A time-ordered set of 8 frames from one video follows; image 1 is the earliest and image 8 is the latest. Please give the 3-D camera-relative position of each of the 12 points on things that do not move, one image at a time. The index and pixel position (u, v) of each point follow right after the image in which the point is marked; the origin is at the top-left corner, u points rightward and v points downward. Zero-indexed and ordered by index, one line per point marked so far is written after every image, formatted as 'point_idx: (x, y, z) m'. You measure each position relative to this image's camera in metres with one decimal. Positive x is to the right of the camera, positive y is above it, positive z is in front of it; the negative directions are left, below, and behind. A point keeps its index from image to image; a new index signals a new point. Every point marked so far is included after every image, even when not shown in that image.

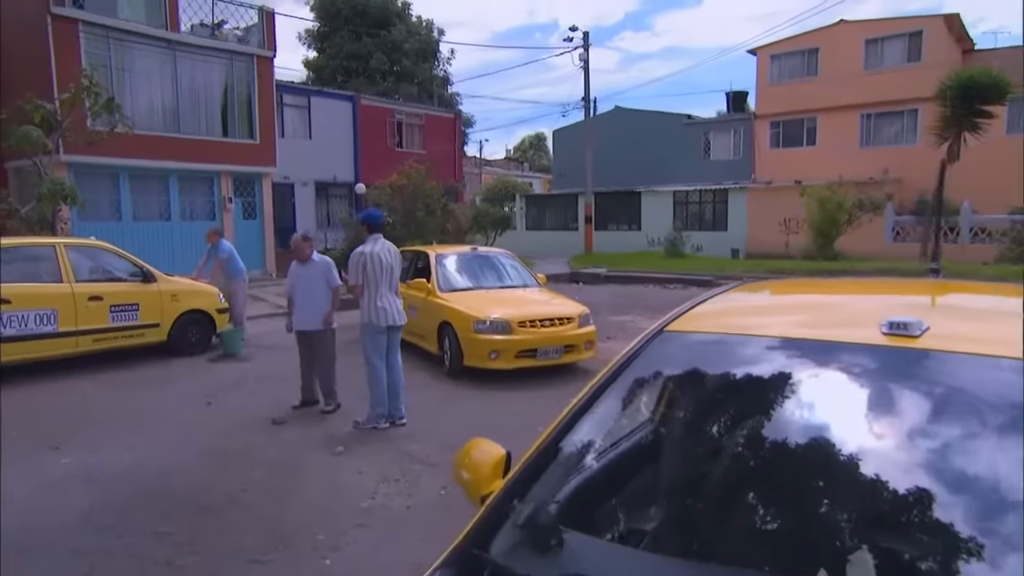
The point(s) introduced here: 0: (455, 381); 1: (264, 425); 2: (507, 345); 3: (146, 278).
0: (-0.3, -0.6, +9.2) m
1: (-1.5, -0.8, +8.7) m
2: (0.0, -0.3, +8.9) m
3: (-2.5, +0.1, +10.3) m
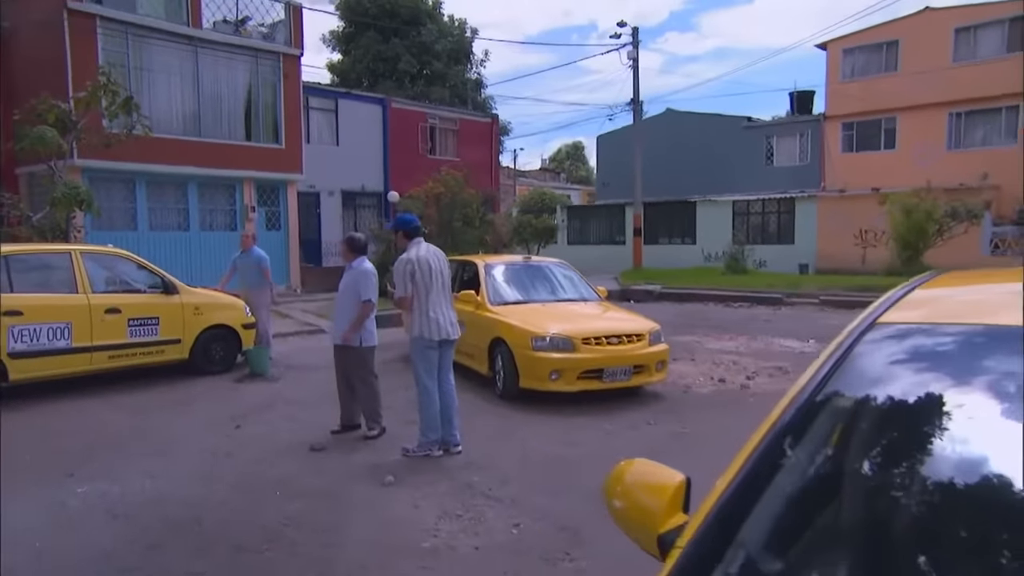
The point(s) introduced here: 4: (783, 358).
0: (0.0, -0.7, +8.3) m
1: (-1.1, -0.9, +7.8) m
2: (+0.3, -0.4, +8.1) m
3: (-2.1, 0.0, +9.4) m
4: (+1.6, -0.4, +8.7) m
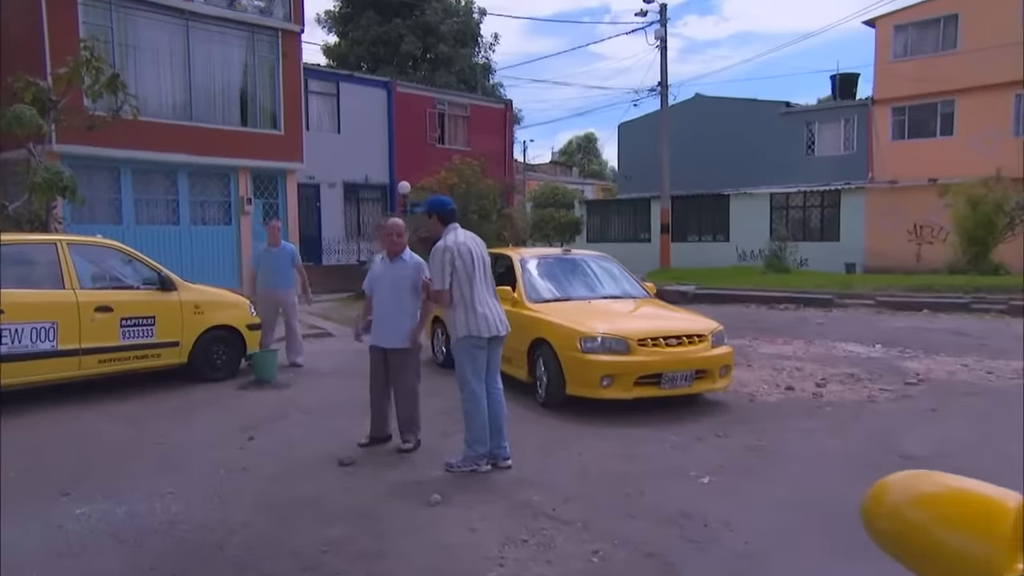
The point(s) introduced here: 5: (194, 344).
0: (+0.3, -0.6, +7.5) m
1: (-0.9, -0.8, +6.8) m
2: (+0.6, -0.4, +7.2) m
3: (-1.9, 0.0, +8.4) m
4: (+1.8, -0.4, +7.9) m
5: (-1.8, -0.3, +8.6) m
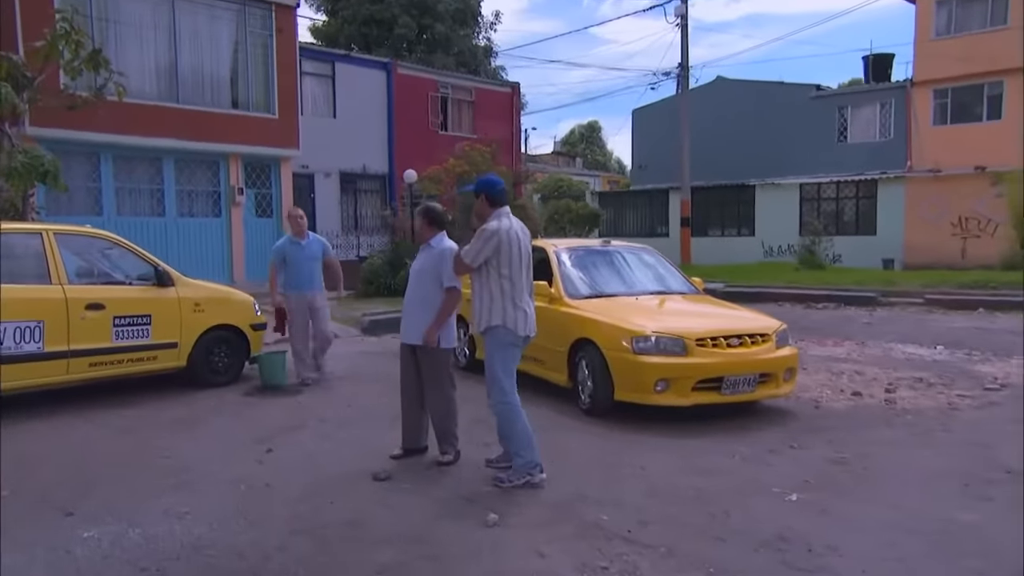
0: (+0.4, -0.6, +6.8) m
1: (-0.6, -0.8, +6.1) m
2: (+0.8, -0.4, +6.5) m
3: (-1.8, 0.0, +7.6) m
4: (+2.0, -0.4, +7.3) m
5: (-1.6, -0.3, +7.8) m
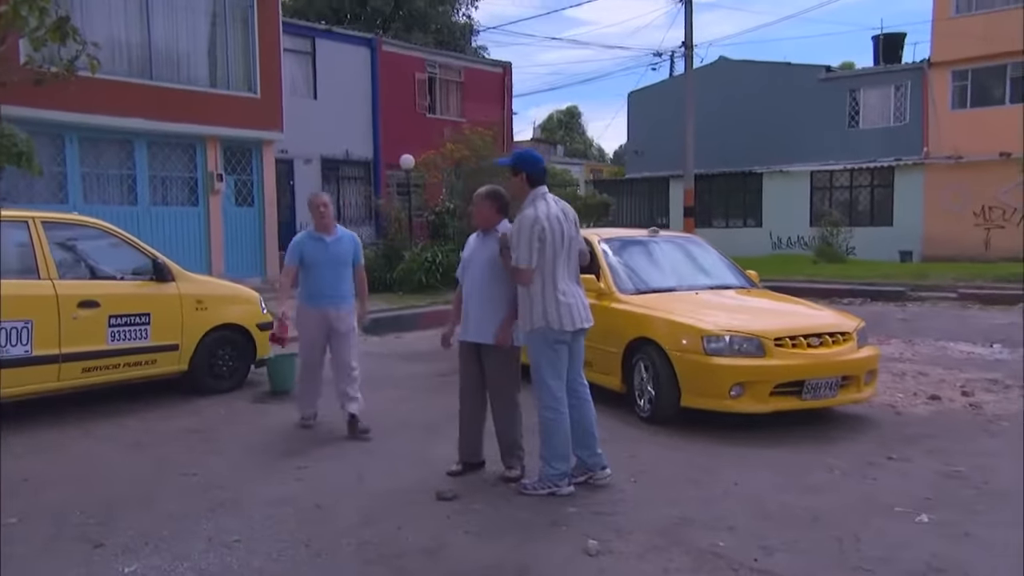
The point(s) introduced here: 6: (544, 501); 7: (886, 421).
0: (+0.7, -0.6, +6.2) m
1: (-0.3, -0.8, +5.4) m
2: (+1.0, -0.4, +6.0) m
3: (-1.6, +0.1, +6.8) m
4: (+2.2, -0.4, +6.9) m
5: (-1.5, -0.3, +7.0) m
6: (+0.1, -0.8, +5.5) m
7: (+1.6, -0.6, +6.3) m
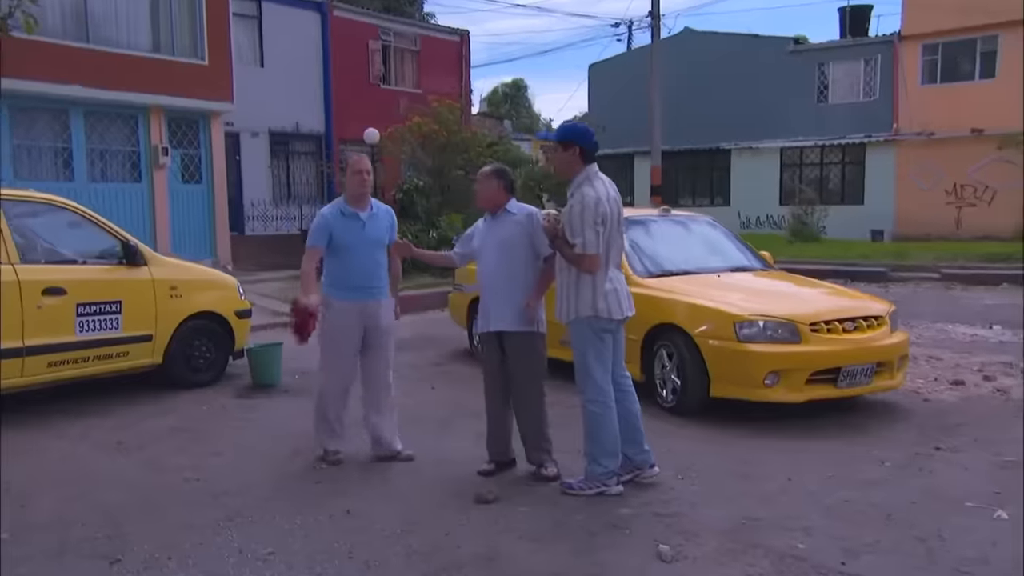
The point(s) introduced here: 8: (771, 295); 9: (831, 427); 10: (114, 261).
0: (+0.8, -0.5, +5.9) m
1: (-0.2, -0.7, +5.0) m
2: (+1.1, -0.3, +5.7) m
3: (-1.6, +0.1, +6.2) m
4: (+2.2, -0.3, +6.7) m
5: (-1.5, -0.2, +6.4) m
6: (+0.3, -0.7, +5.1) m
7: (+1.6, -0.5, +6.0) m
8: (+1.1, 0.0, +6.1) m
9: (+1.2, -0.5, +5.9) m
10: (-1.7, +0.1, +6.2) m
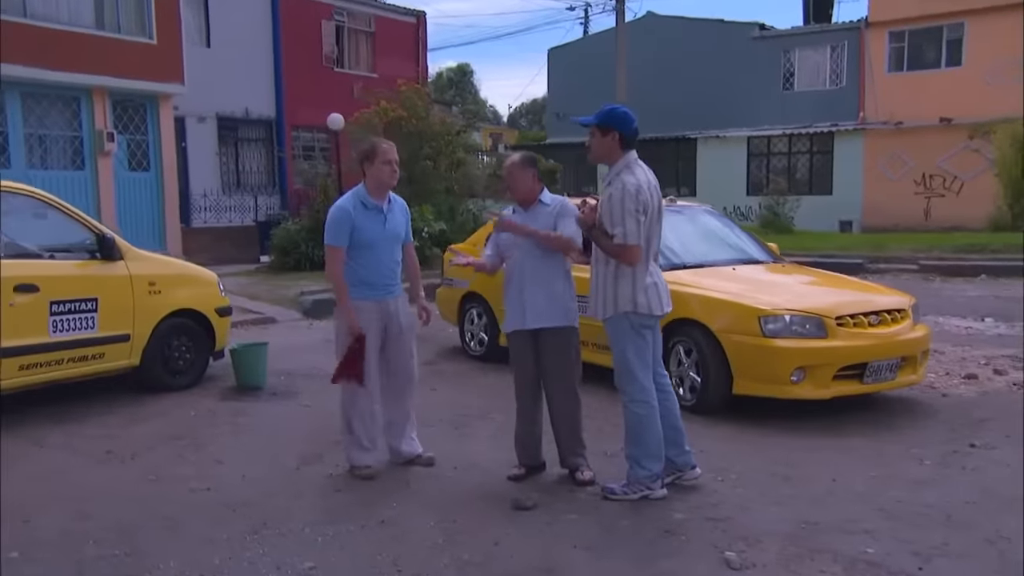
0: (+0.8, -0.5, +5.6) m
1: (0.0, -0.7, +4.7) m
2: (+1.2, -0.3, +5.5) m
3: (-1.6, +0.1, +5.7) m
4: (+2.1, -0.2, +6.6) m
5: (-1.5, -0.2, +5.9) m
6: (+0.4, -0.7, +4.8) m
7: (+1.7, -0.4, +5.9) m
8: (+1.1, 0.0, +5.9) m
9: (+1.3, -0.5, +5.6) m
10: (-1.6, +0.1, +5.7) m
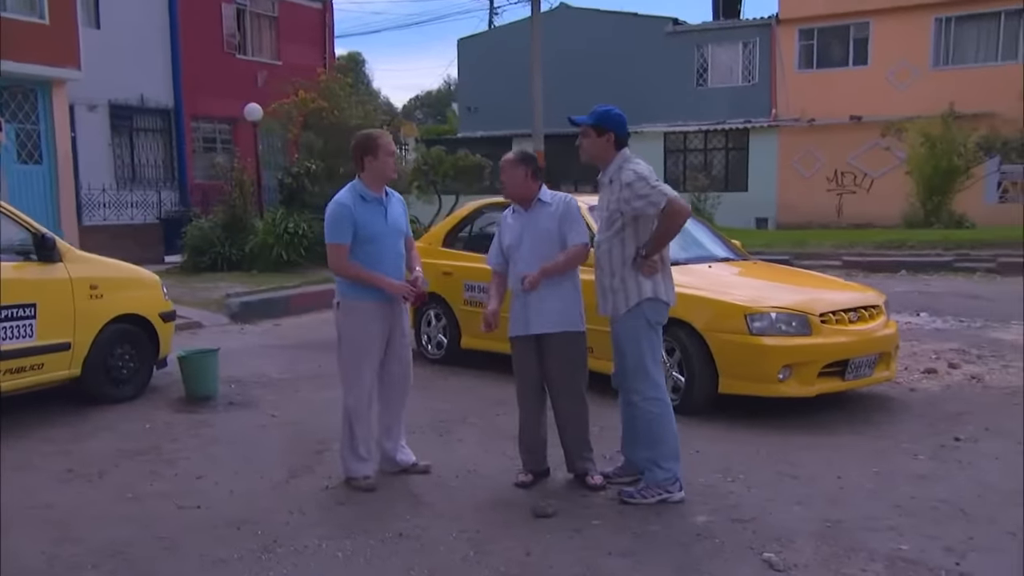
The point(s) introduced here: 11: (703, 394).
0: (+0.7, -0.5, +5.5) m
1: (0.0, -0.7, +4.4) m
2: (+1.1, -0.2, +5.4) m
3: (-1.7, +0.1, +5.2) m
4: (+1.9, -0.2, +6.6) m
5: (-1.6, -0.2, +5.5) m
6: (+0.5, -0.7, +4.6) m
7: (+1.5, -0.4, +5.8) m
8: (+1.0, 0.0, +5.8) m
9: (+1.2, -0.5, +5.6) m
10: (-1.7, +0.1, +5.2) m
11: (+0.7, -0.4, +5.5) m
